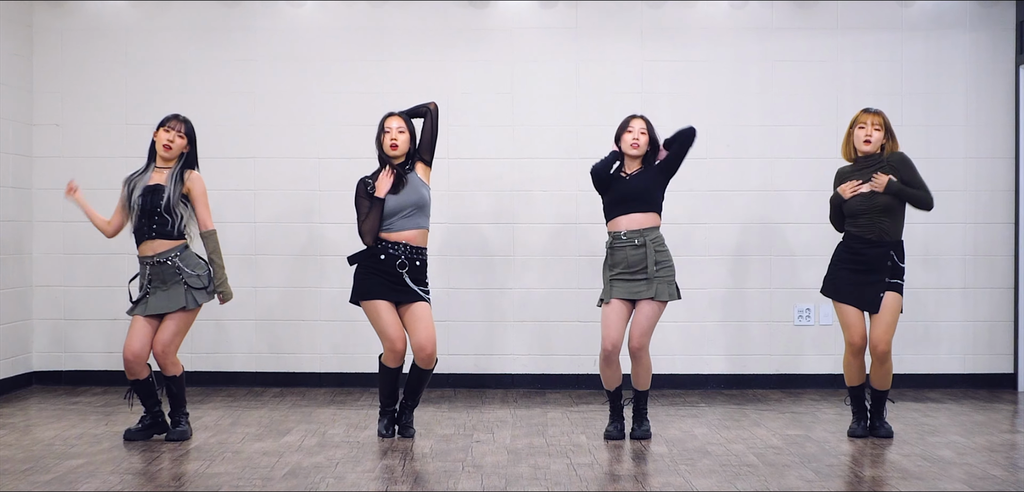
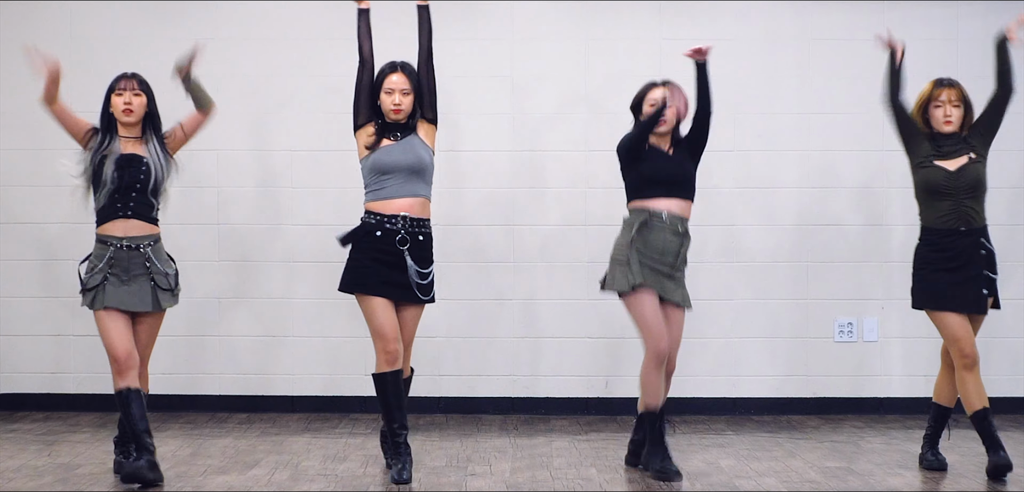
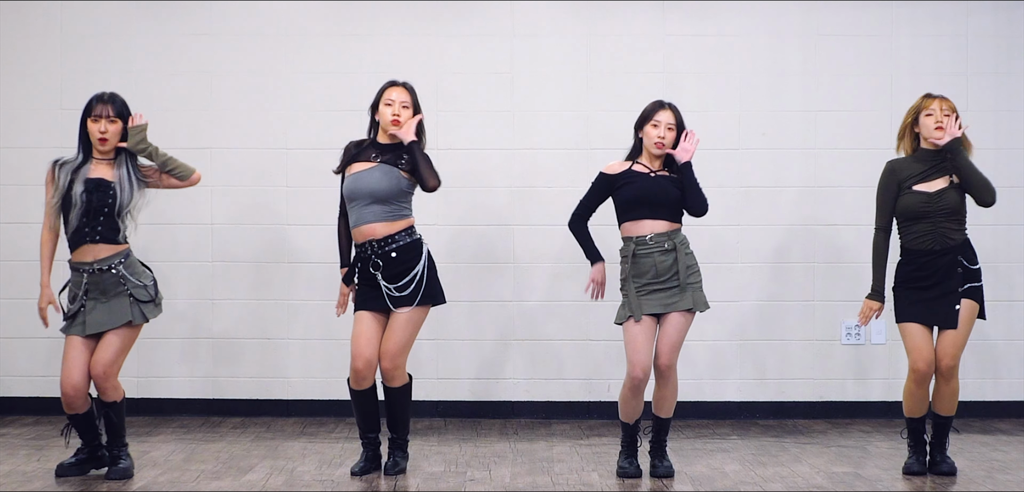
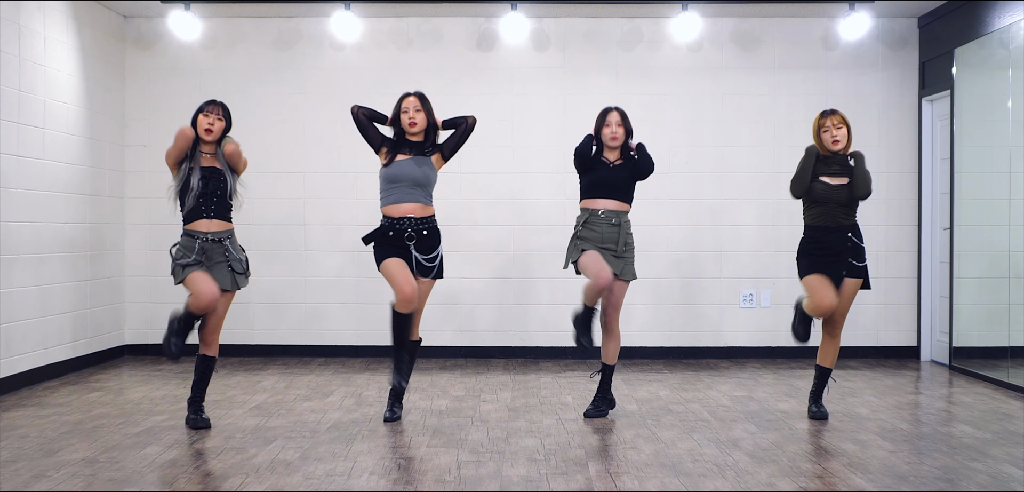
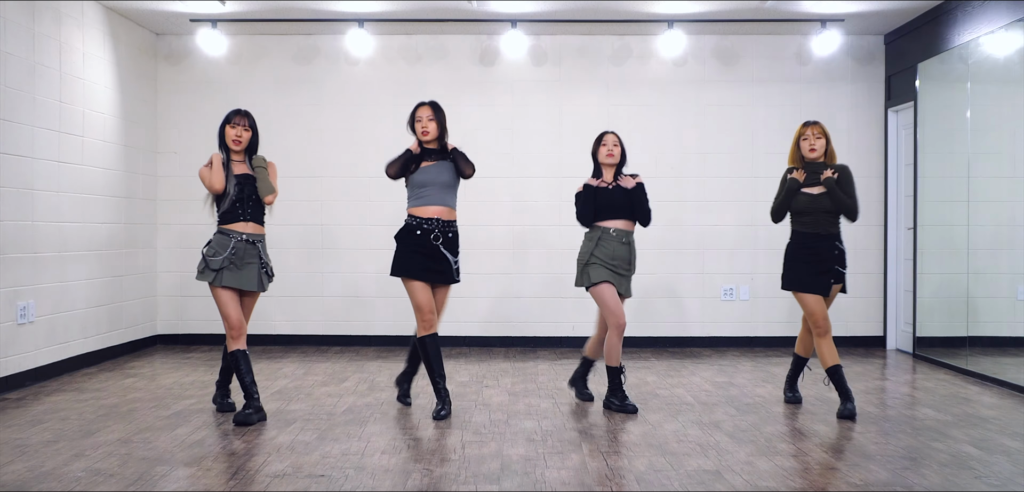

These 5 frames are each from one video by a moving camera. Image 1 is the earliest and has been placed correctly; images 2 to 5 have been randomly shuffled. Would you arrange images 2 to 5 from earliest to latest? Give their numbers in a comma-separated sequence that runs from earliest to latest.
3, 2, 4, 5
